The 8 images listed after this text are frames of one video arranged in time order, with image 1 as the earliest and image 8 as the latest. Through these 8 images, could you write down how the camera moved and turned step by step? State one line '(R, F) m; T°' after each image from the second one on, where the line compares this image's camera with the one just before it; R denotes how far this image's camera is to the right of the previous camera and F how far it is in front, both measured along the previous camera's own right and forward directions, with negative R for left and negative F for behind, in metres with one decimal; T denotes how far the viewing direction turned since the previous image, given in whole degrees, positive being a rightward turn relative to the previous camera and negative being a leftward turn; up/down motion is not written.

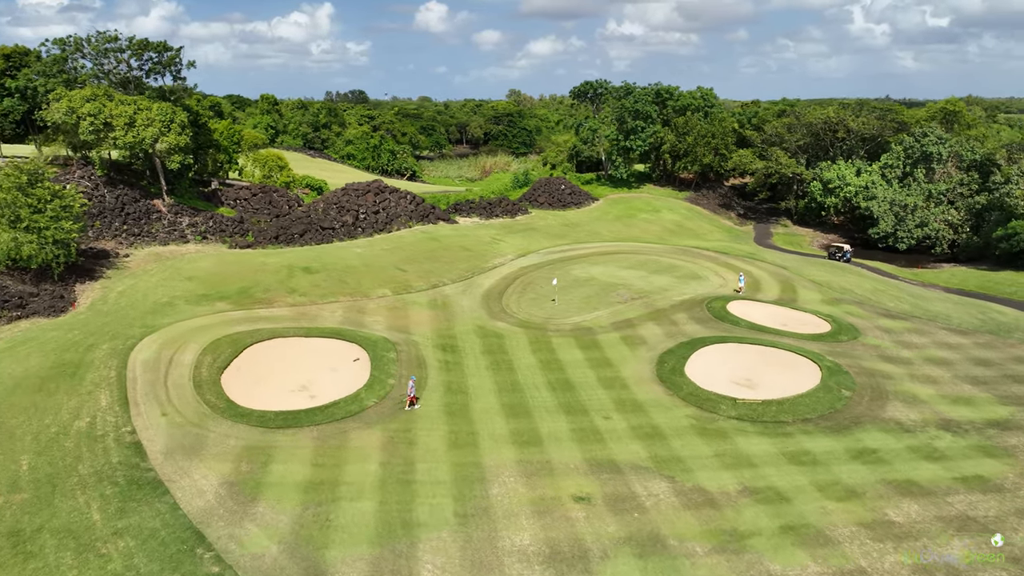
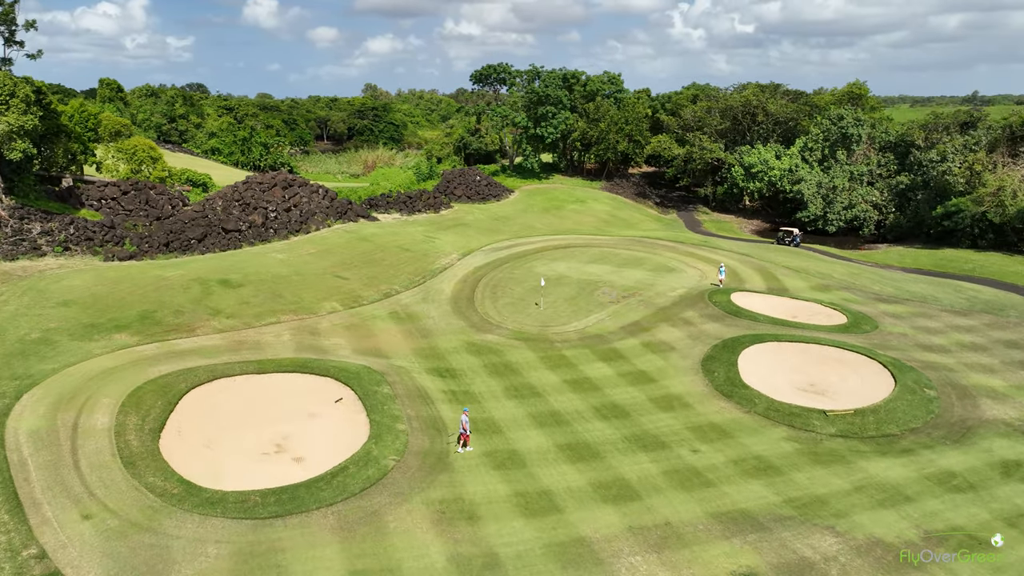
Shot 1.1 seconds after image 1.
(-6.7, +8.2) m; +12°
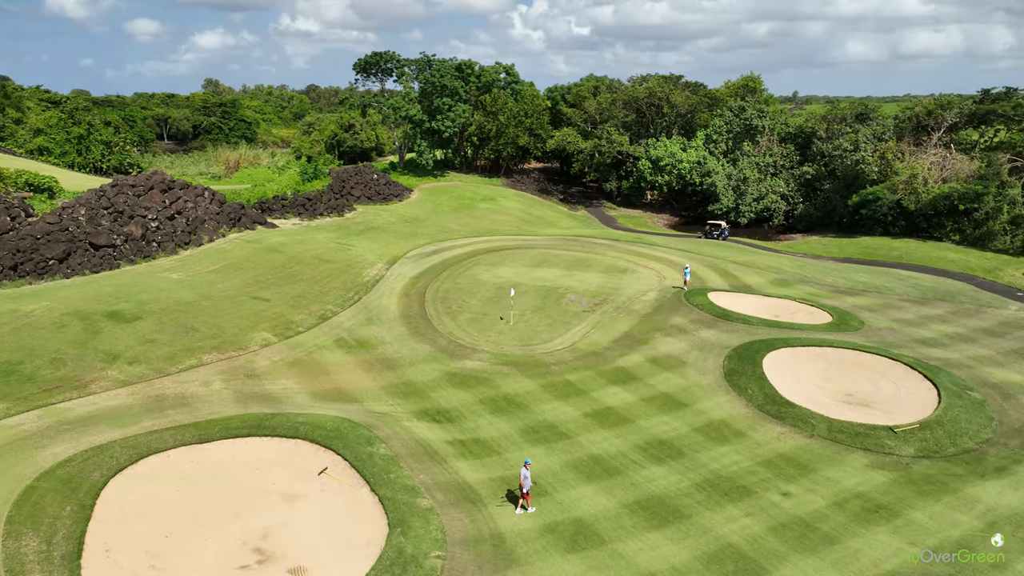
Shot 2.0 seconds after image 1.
(-5.0, +6.2) m; +12°
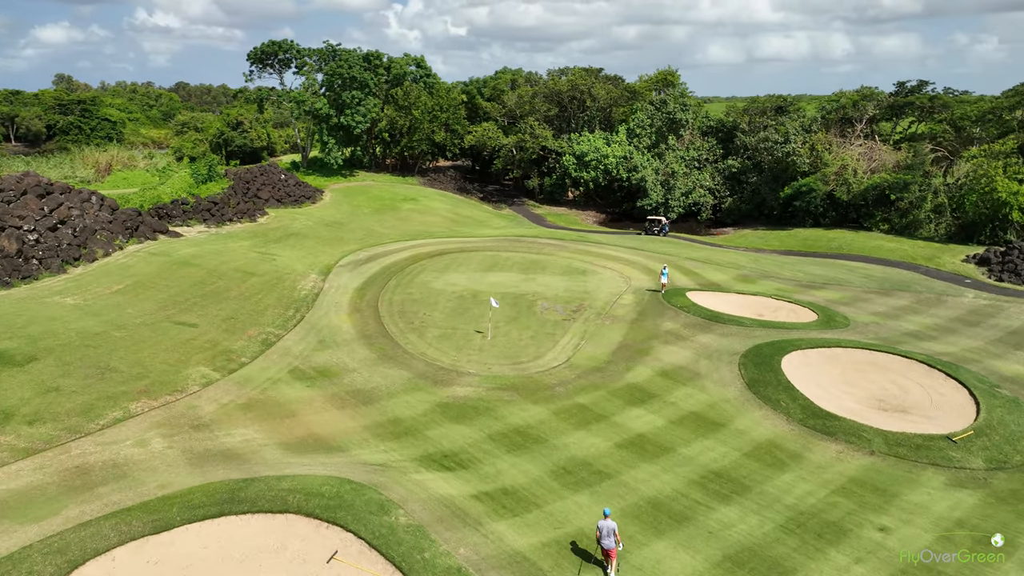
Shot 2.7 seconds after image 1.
(-3.7, +4.4) m; +9°
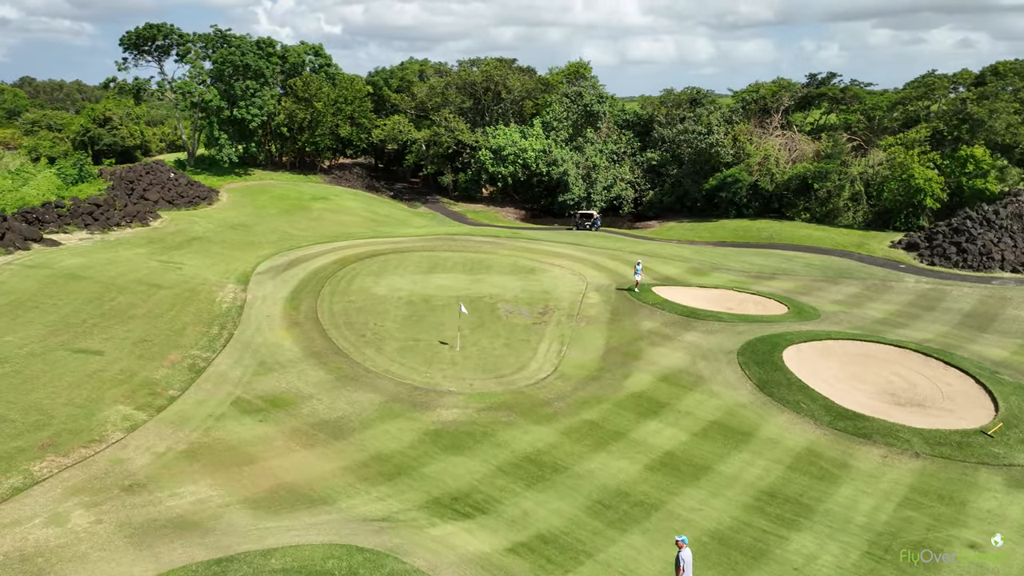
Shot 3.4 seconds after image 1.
(-3.0, +3.6) m; +9°
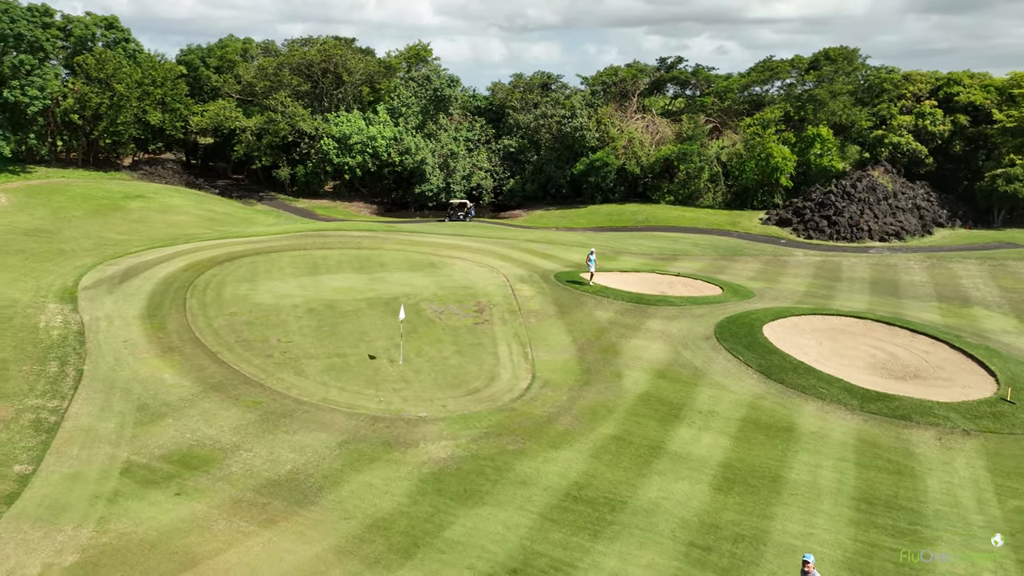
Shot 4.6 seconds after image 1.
(-4.1, +5.1) m; +15°
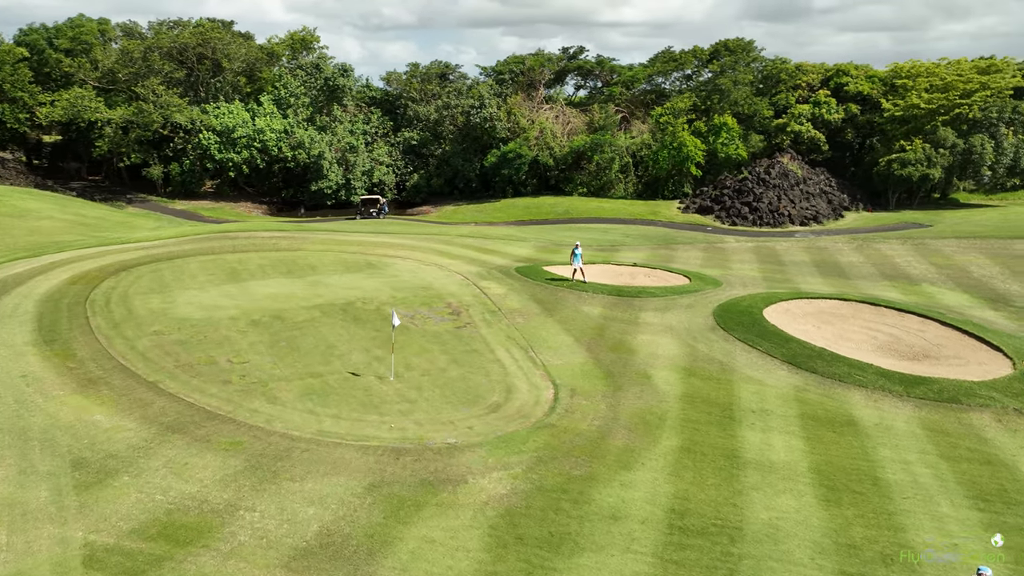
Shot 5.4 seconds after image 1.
(-3.4, +3.1) m; +11°
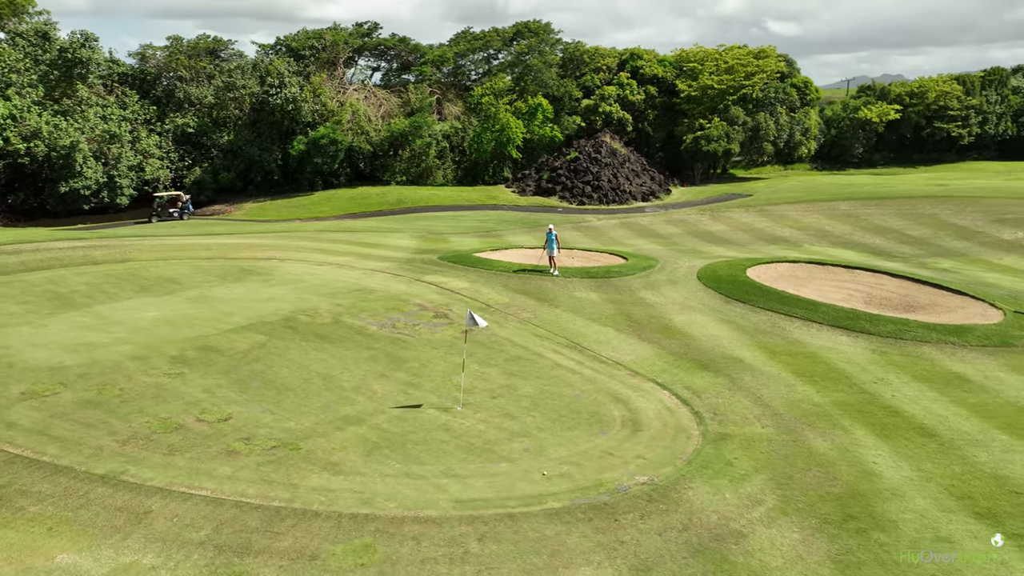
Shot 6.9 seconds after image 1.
(-6.4, +5.3) m; +21°
